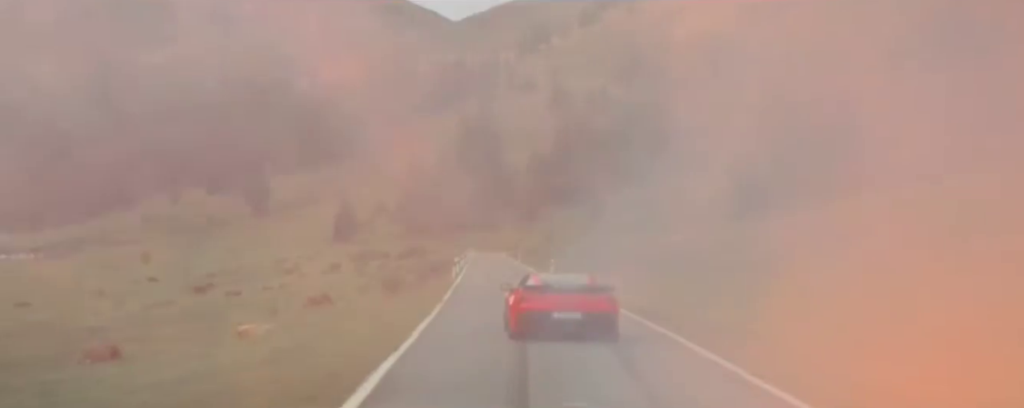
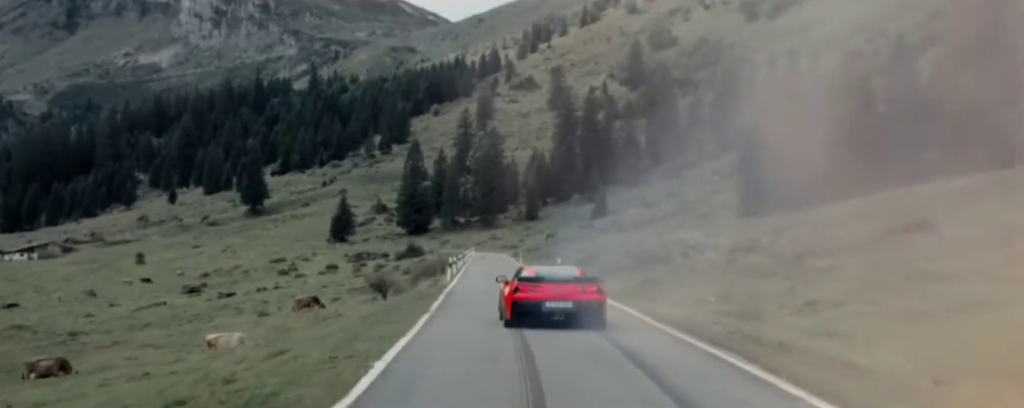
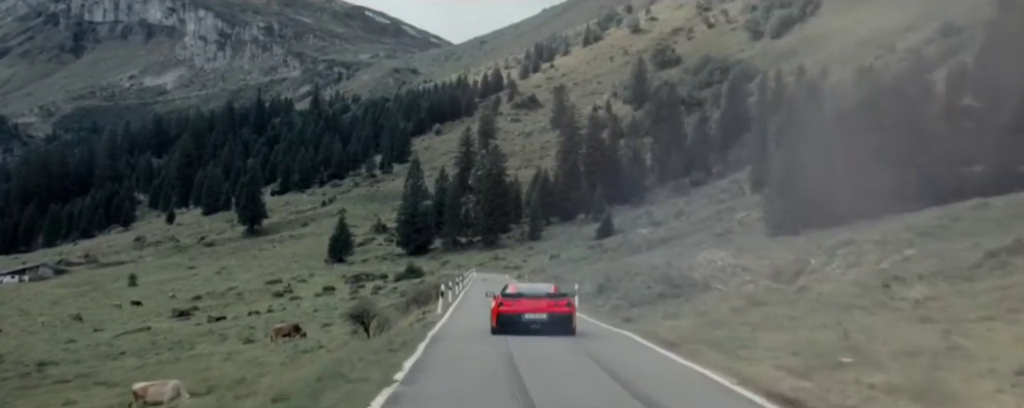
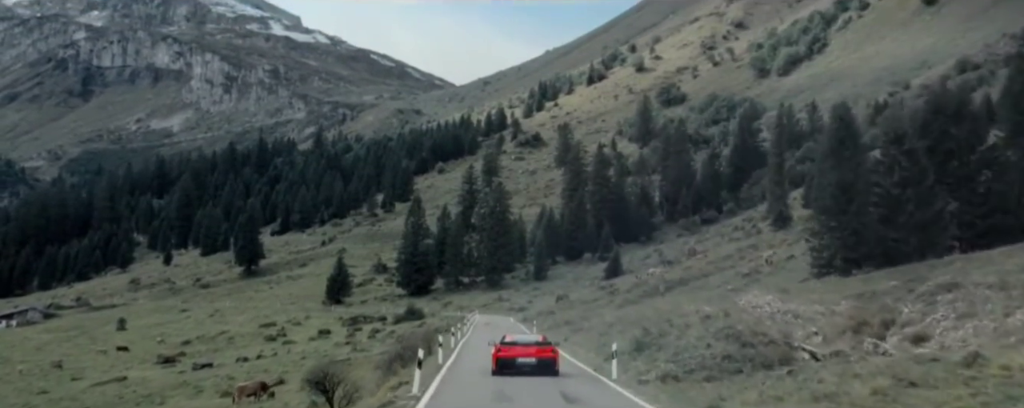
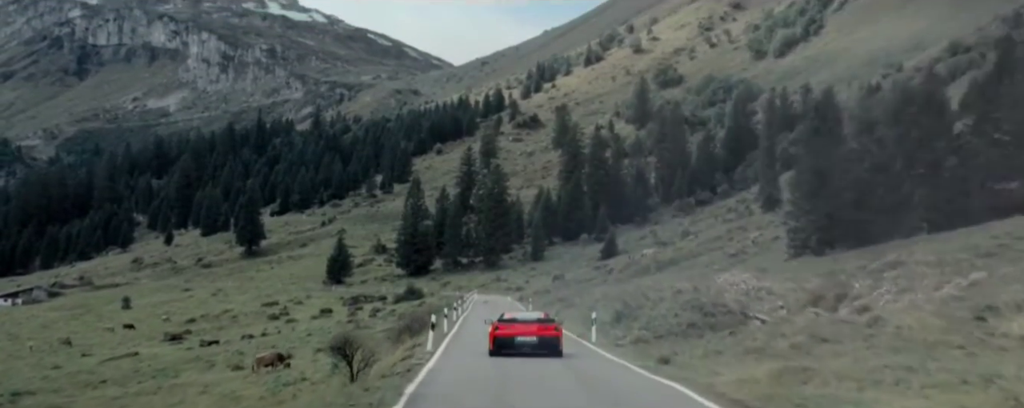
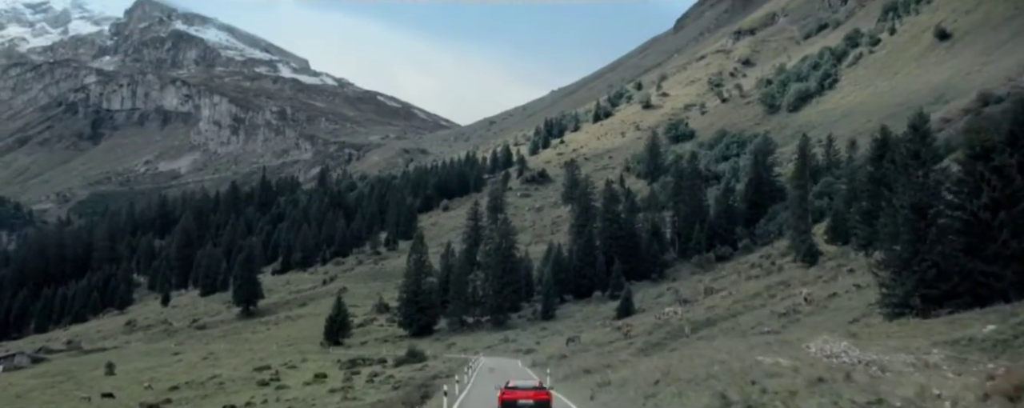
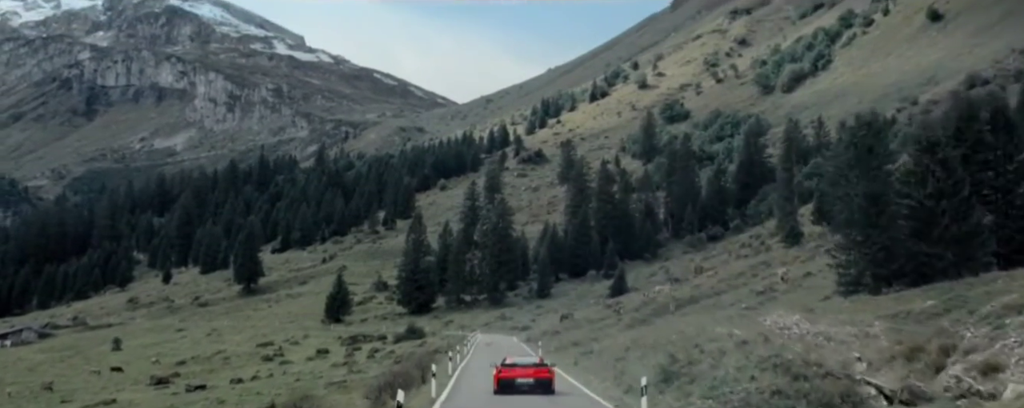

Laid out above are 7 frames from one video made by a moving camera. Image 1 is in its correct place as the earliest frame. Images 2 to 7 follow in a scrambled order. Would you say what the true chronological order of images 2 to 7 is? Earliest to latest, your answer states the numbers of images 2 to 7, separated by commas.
2, 3, 5, 4, 7, 6
